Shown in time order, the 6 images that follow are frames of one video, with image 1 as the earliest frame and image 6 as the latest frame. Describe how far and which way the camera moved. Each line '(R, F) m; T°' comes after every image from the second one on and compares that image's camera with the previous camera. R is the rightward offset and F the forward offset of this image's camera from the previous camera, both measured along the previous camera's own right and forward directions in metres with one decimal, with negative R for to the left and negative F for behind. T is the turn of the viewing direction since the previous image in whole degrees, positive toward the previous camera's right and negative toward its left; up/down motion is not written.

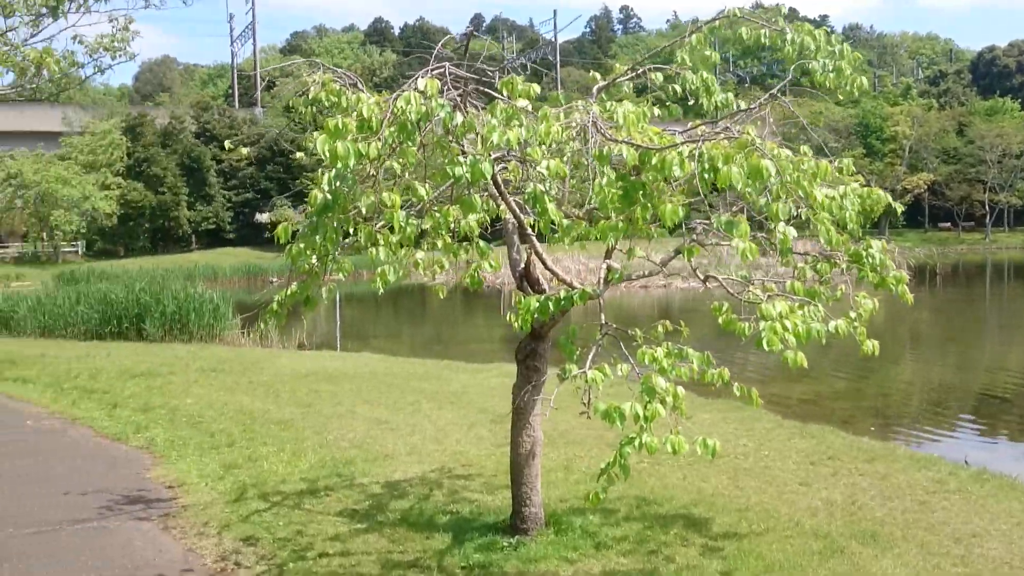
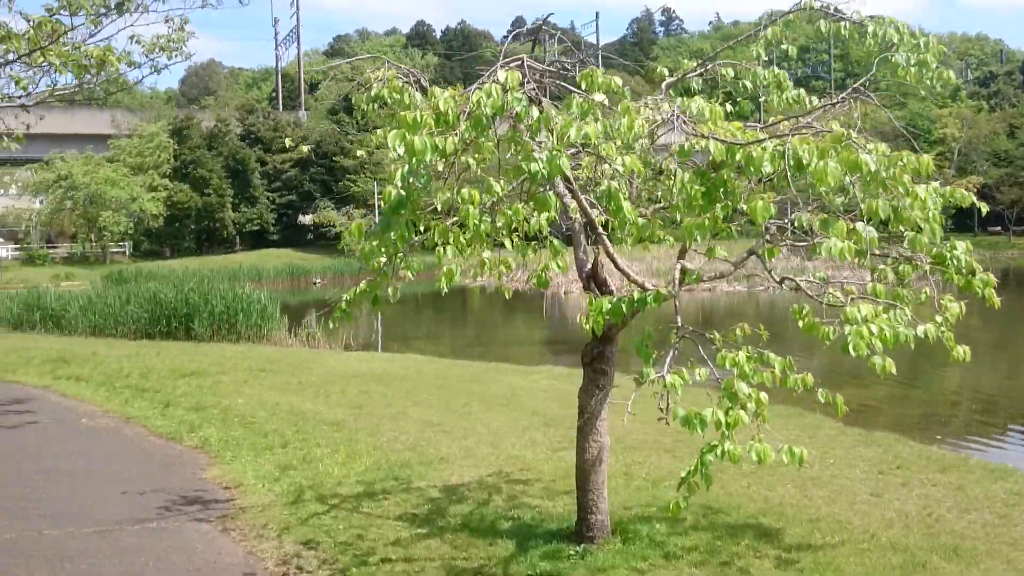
(-0.2, +0.1) m; -2°
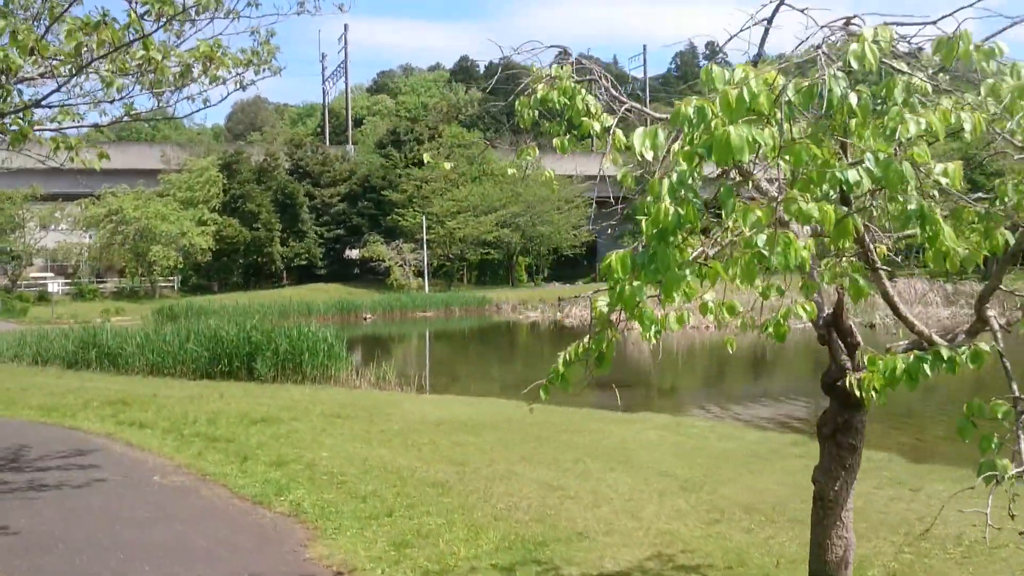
(-0.8, +1.1) m; -2°
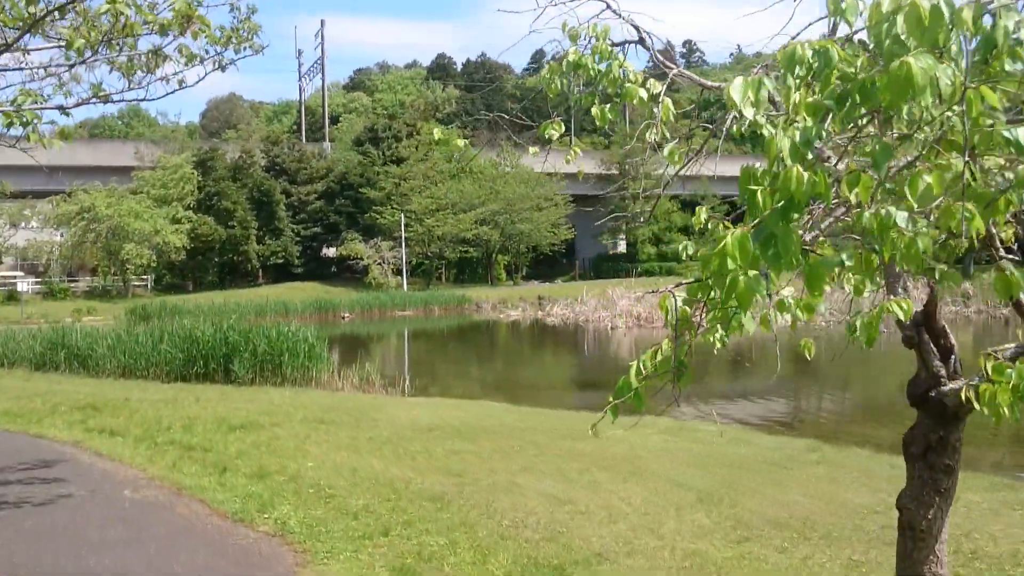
(-0.2, +0.7) m; +1°
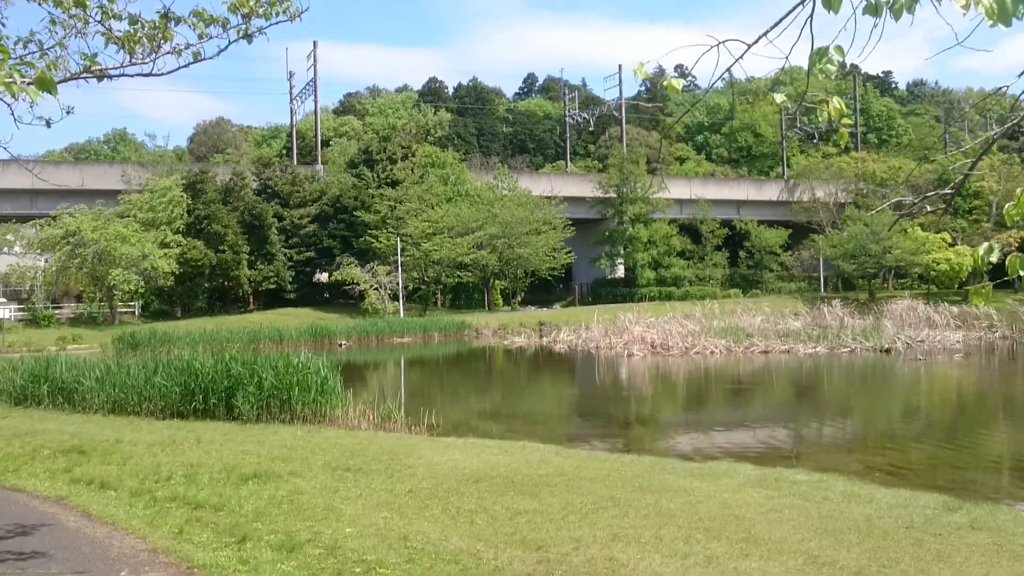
(-0.7, +1.7) m; +1°
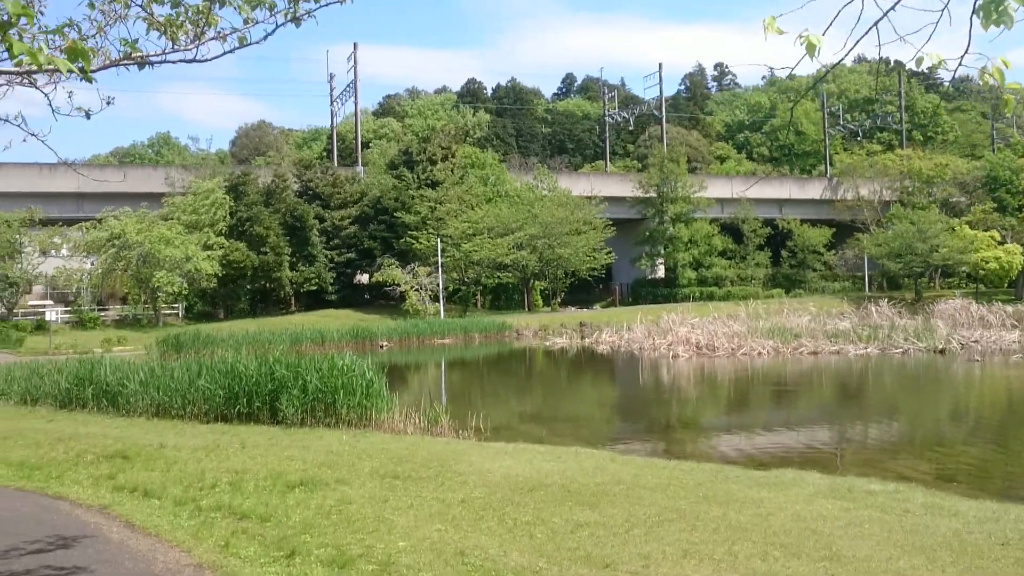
(-0.2, +0.4) m; -2°
